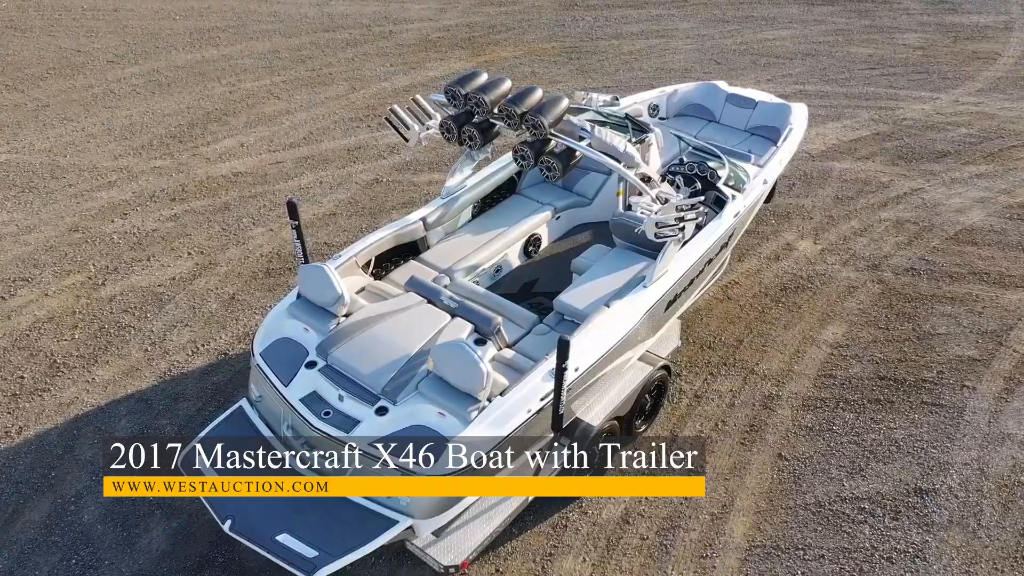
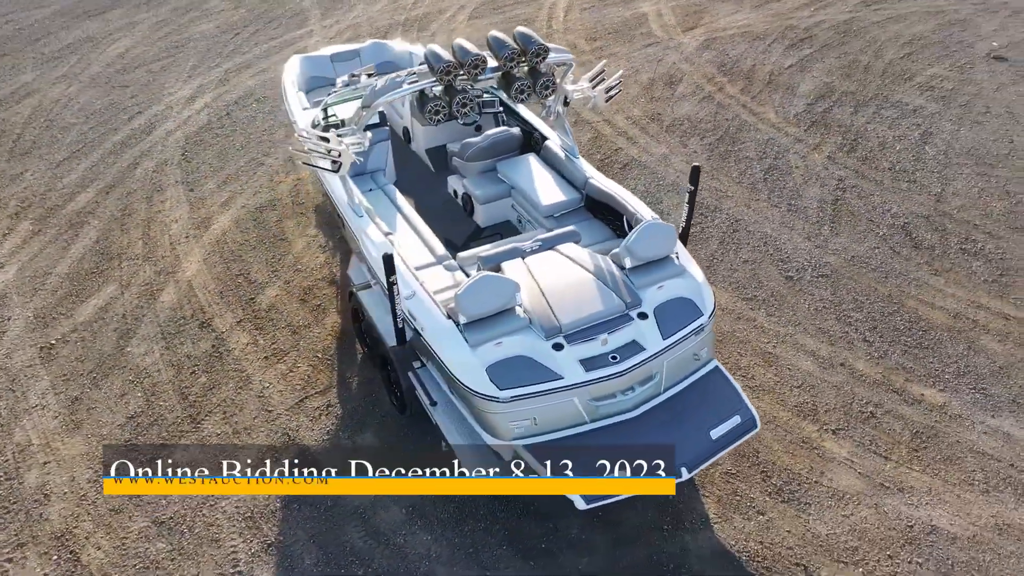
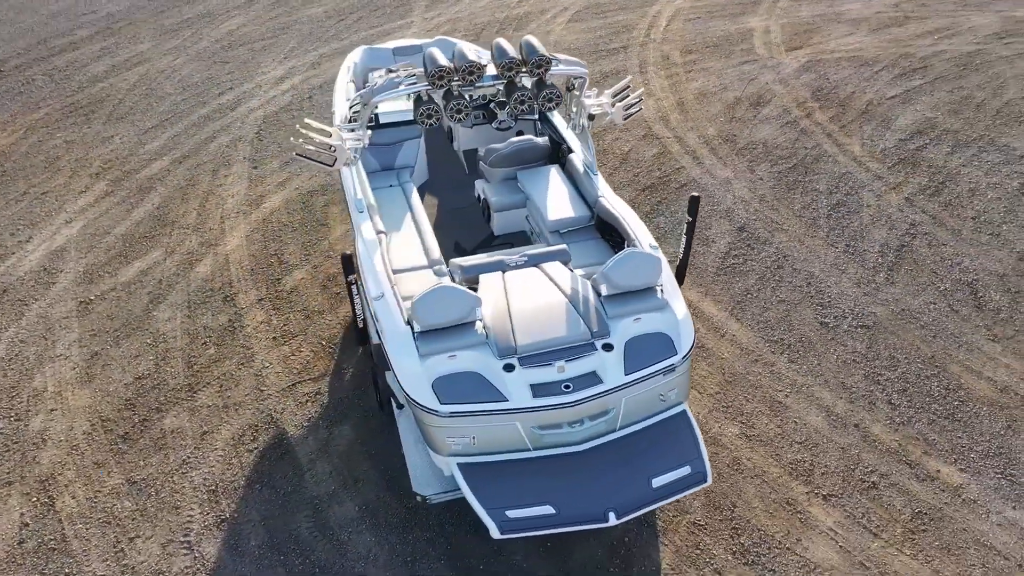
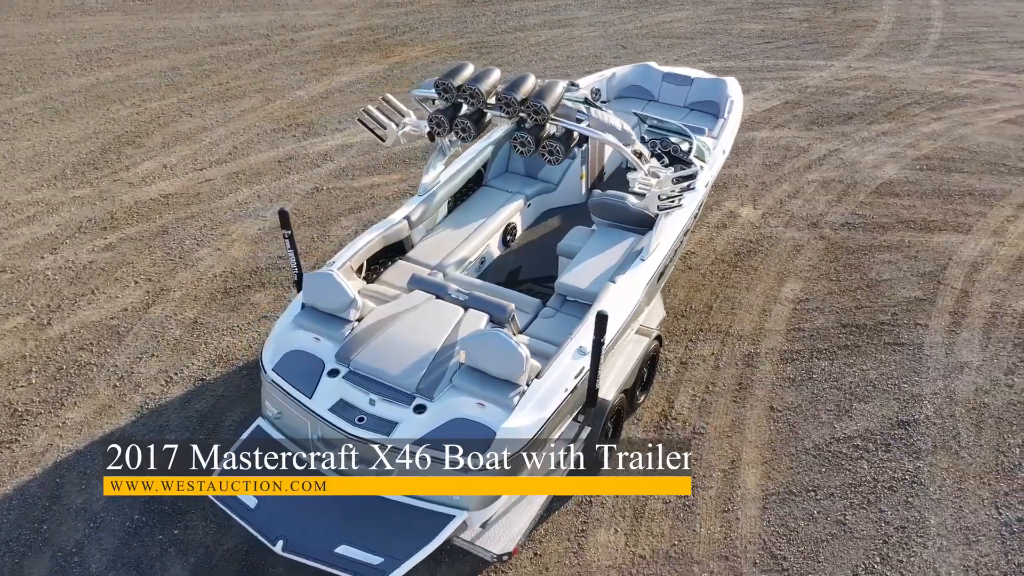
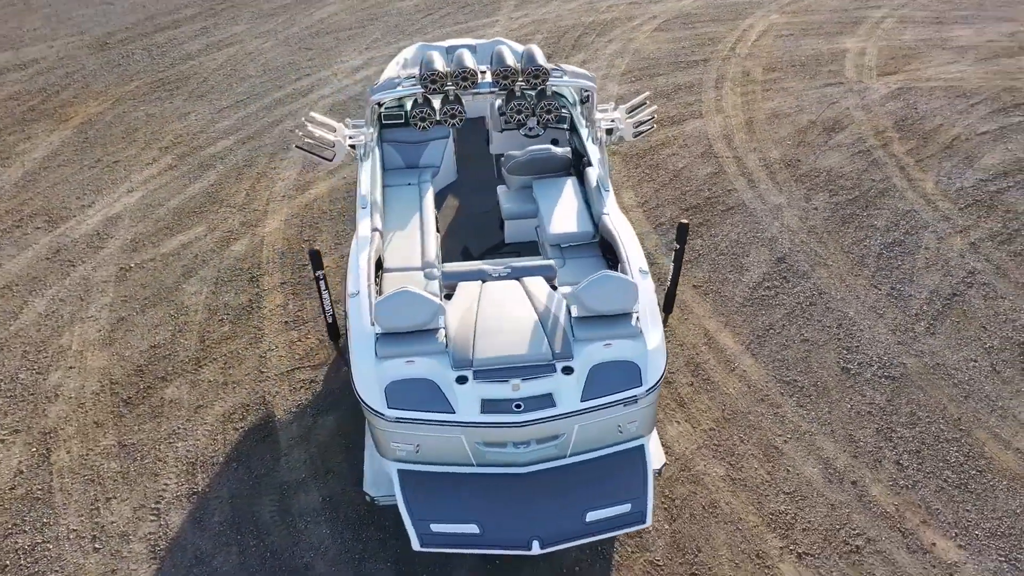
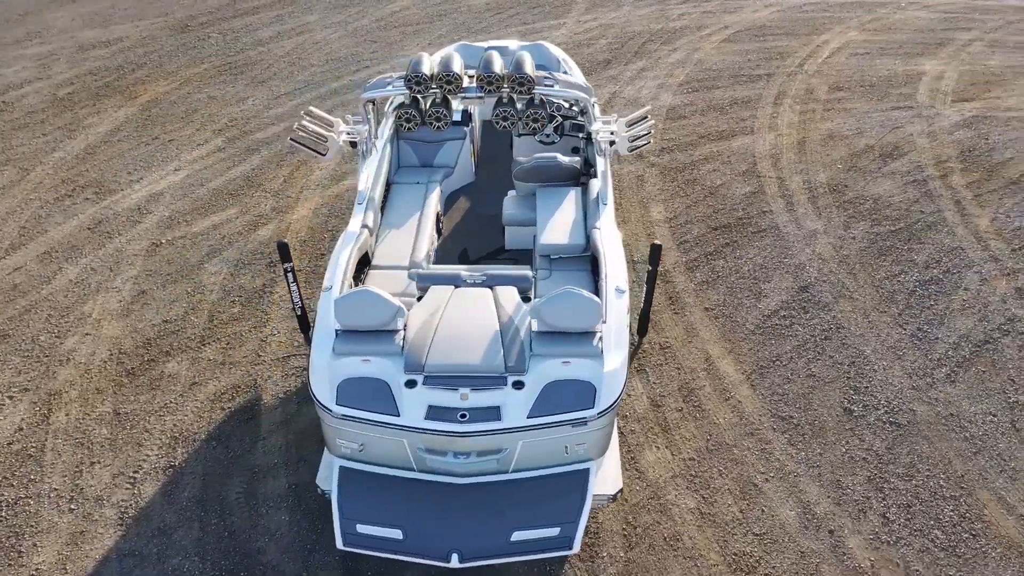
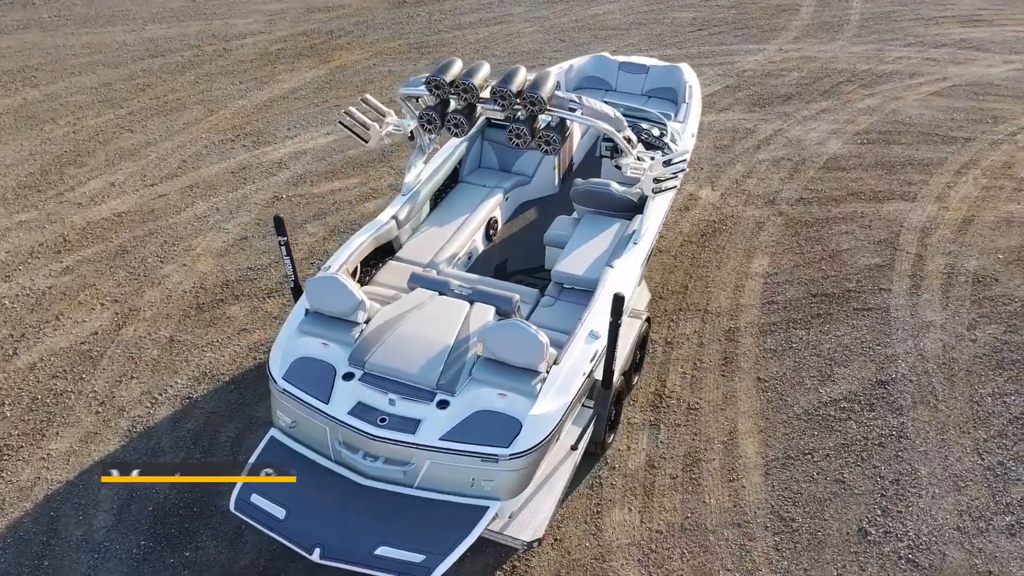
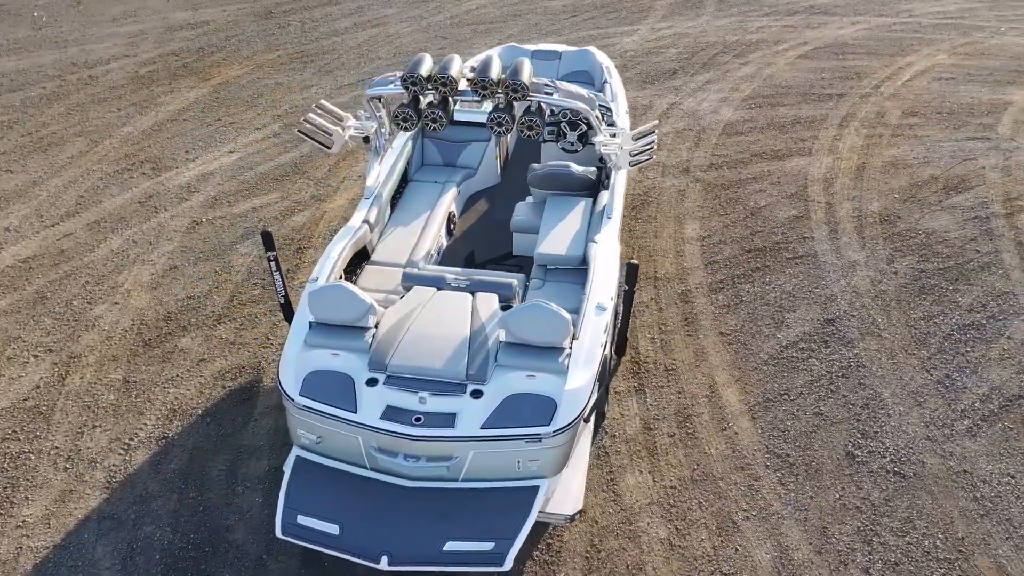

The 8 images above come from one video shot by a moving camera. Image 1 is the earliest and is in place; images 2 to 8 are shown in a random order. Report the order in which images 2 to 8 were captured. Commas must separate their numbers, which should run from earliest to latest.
4, 7, 8, 6, 5, 3, 2
